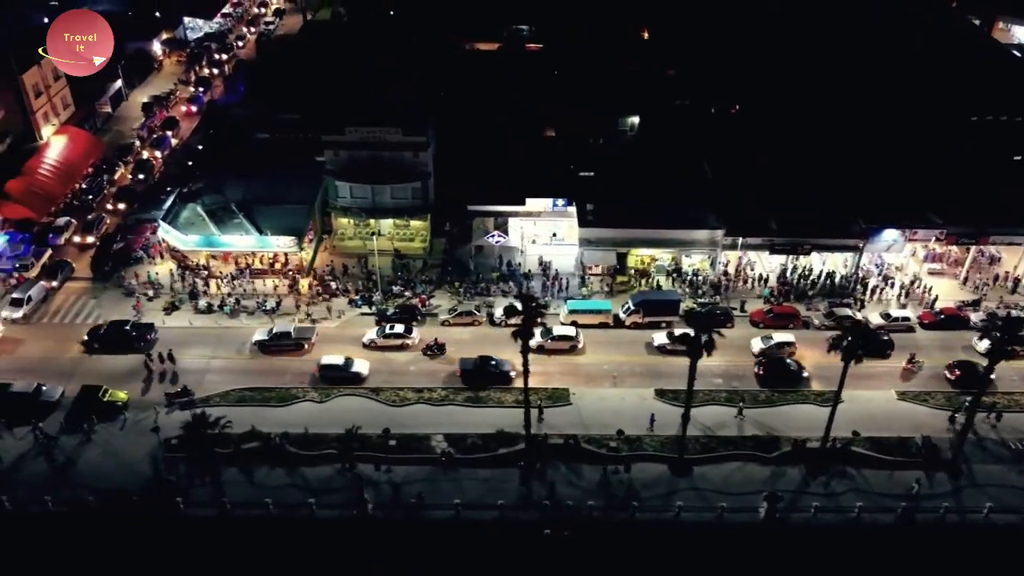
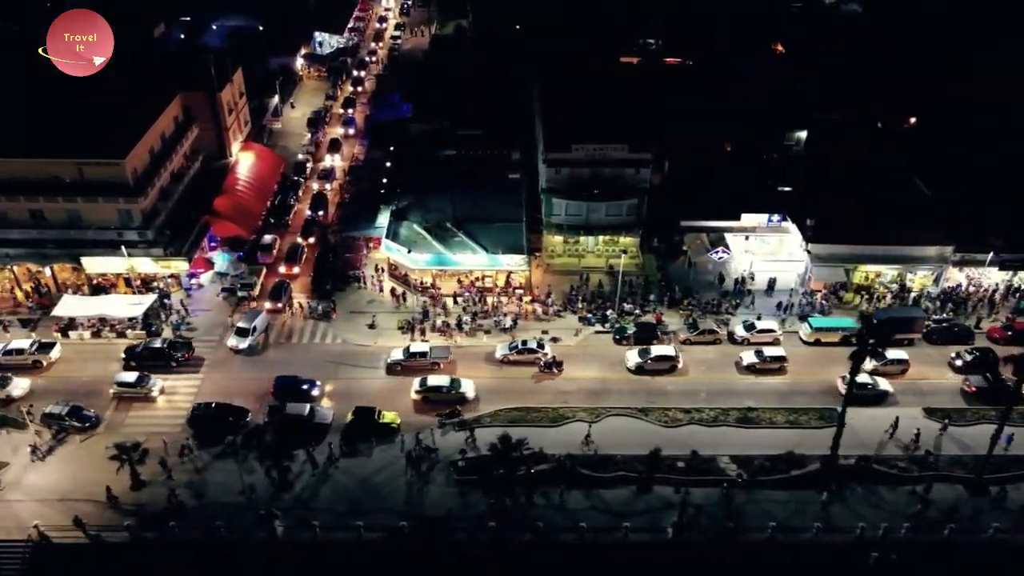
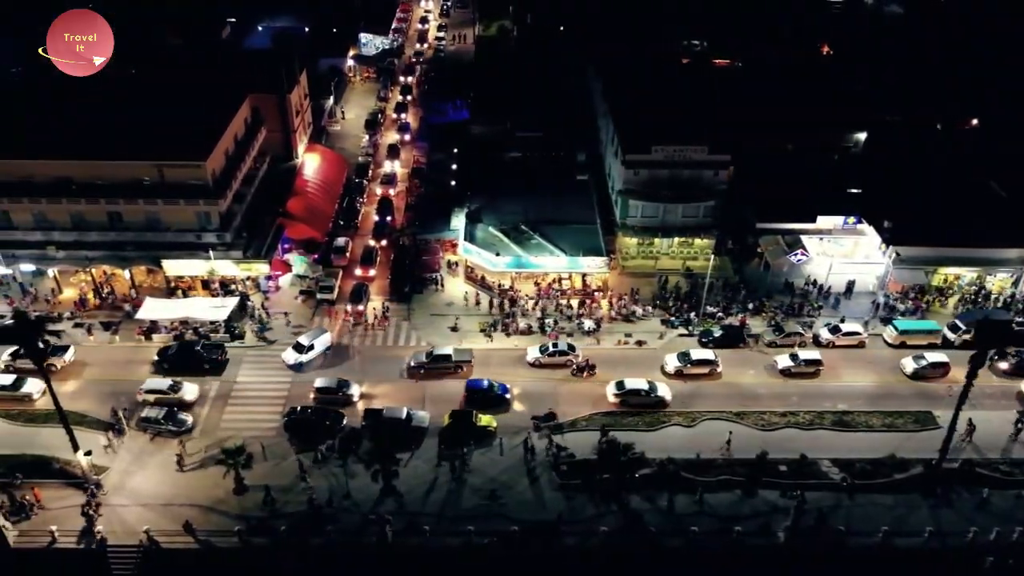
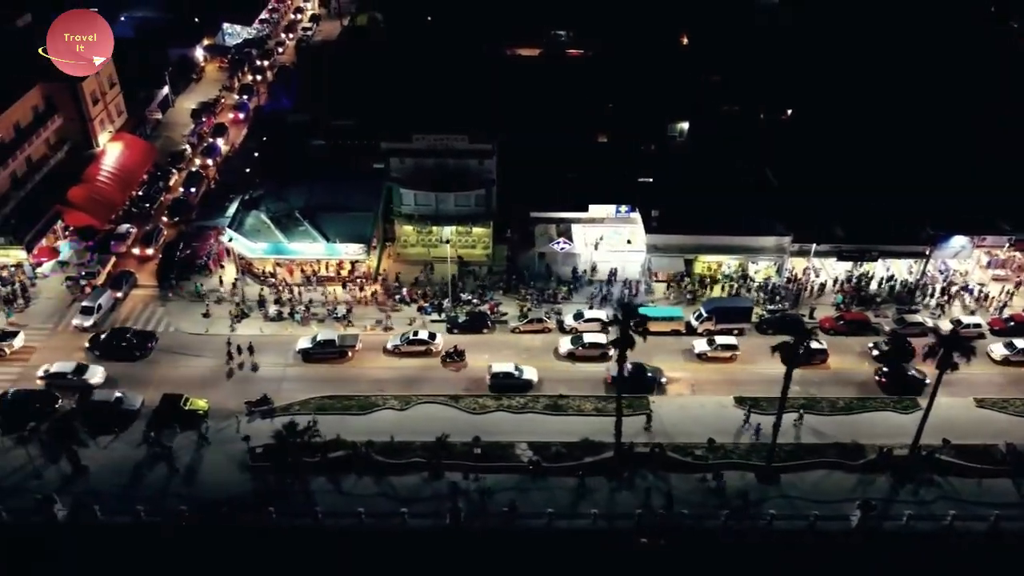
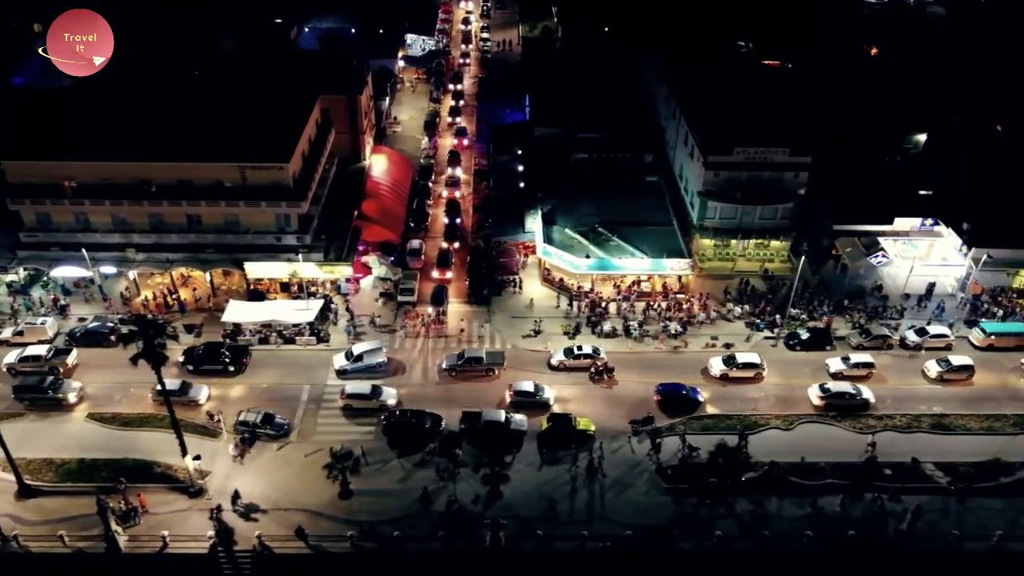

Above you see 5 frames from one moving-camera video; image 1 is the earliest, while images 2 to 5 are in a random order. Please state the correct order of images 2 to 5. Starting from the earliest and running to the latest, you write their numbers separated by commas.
4, 2, 3, 5
